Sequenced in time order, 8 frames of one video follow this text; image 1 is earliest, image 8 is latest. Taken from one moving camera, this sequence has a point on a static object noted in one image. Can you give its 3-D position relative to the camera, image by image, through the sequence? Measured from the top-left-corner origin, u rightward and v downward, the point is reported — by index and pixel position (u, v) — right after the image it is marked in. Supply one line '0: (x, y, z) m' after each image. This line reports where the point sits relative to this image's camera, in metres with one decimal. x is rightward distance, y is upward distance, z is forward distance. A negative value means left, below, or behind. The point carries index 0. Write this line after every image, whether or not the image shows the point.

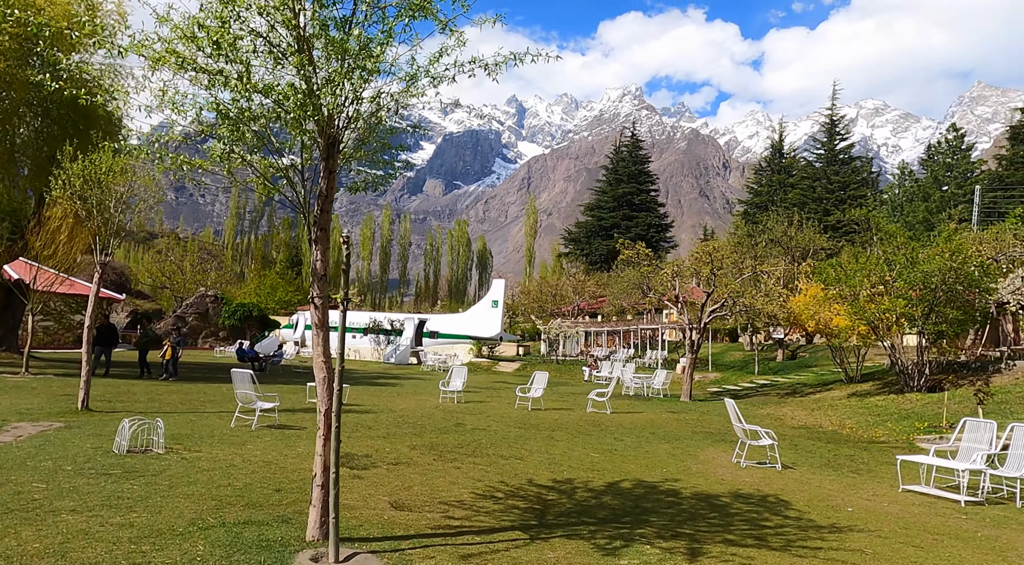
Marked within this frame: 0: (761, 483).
0: (+2.8, -2.3, +9.0) m
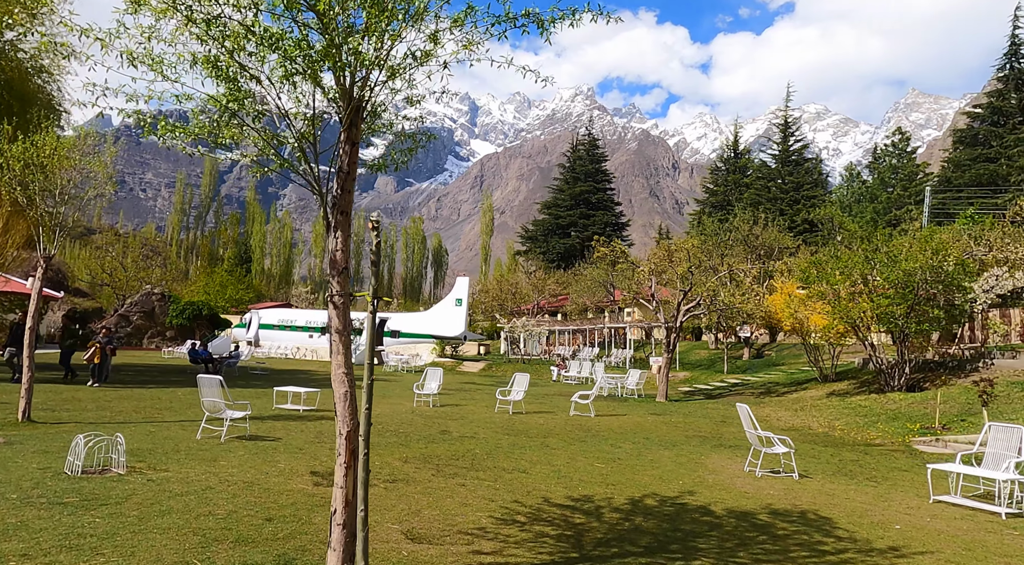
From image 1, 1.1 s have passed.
0: (+2.9, -2.3, +8.3) m
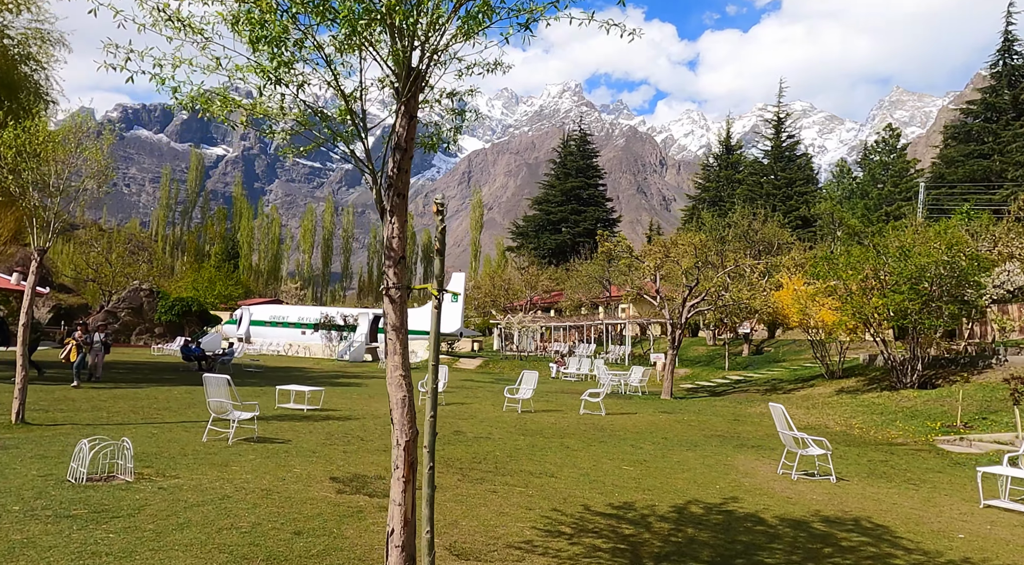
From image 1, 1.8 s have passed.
0: (+3.2, -2.2, +7.9) m
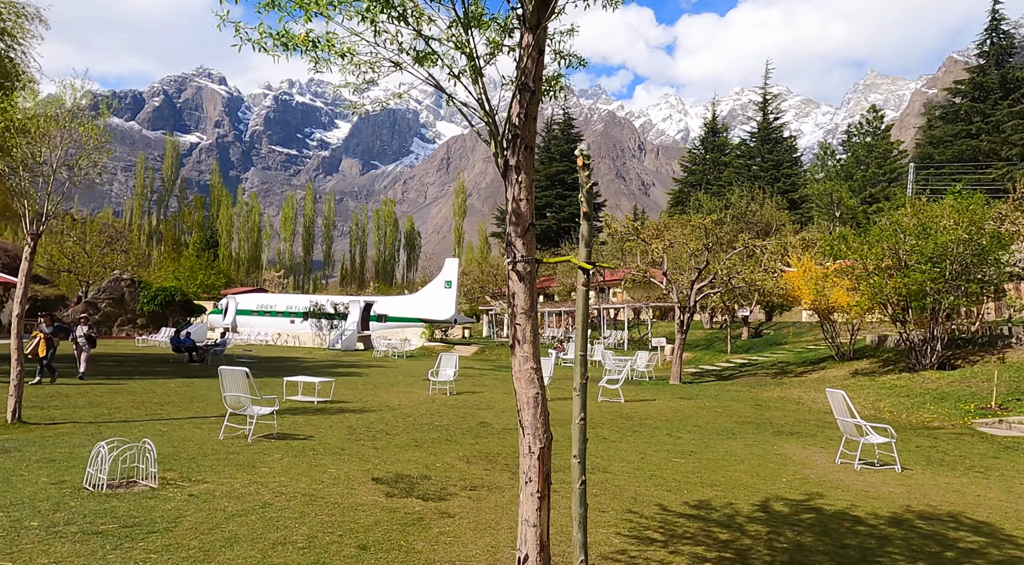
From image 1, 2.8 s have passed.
0: (+3.7, -2.0, +7.4) m
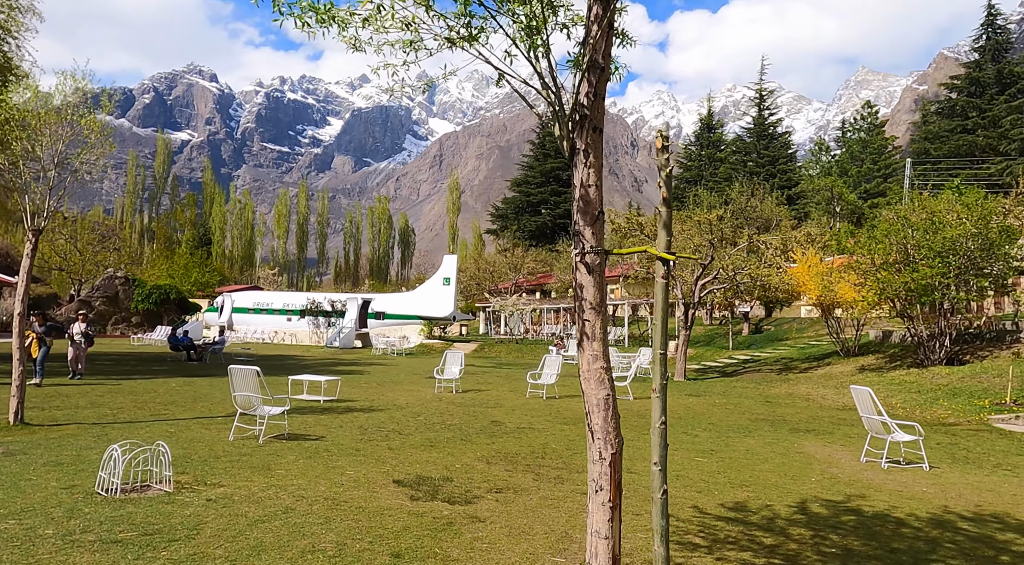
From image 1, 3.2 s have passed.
0: (+4.0, -1.9, +7.2) m
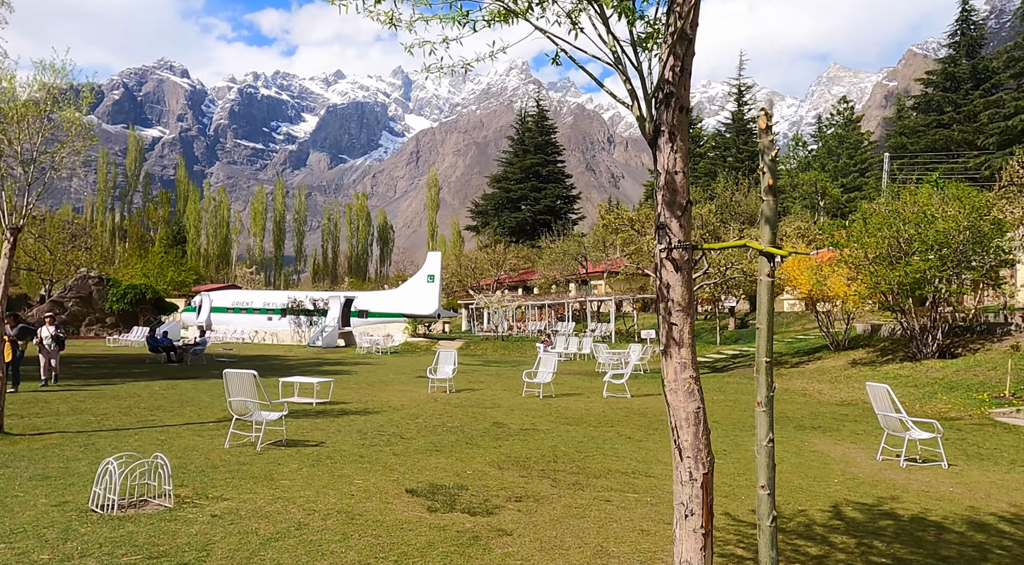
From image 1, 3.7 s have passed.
0: (+4.1, -1.9, +7.0) m
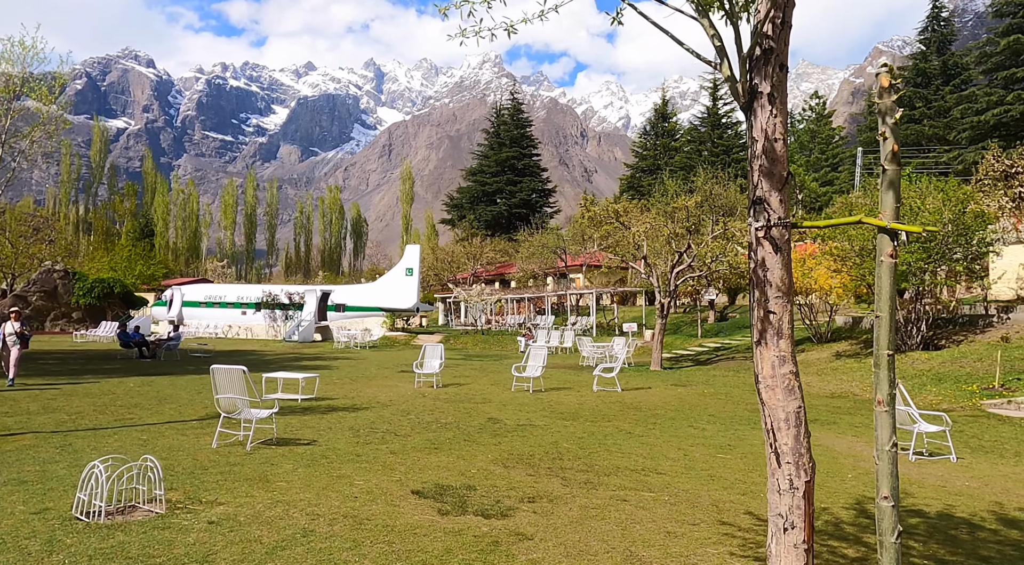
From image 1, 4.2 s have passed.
0: (+4.2, -1.8, +6.8) m
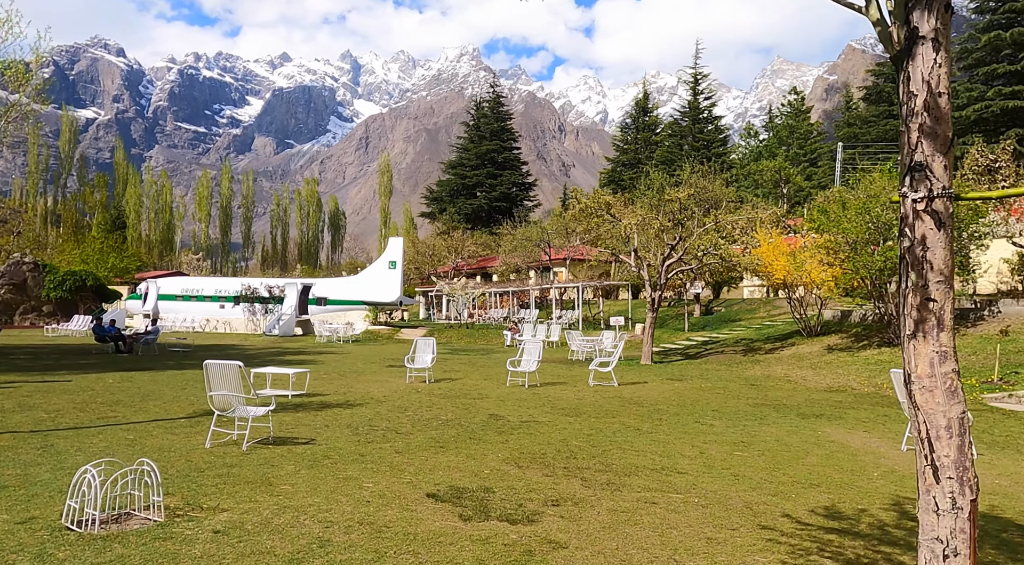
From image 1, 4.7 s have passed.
0: (+4.3, -1.7, +6.6) m
